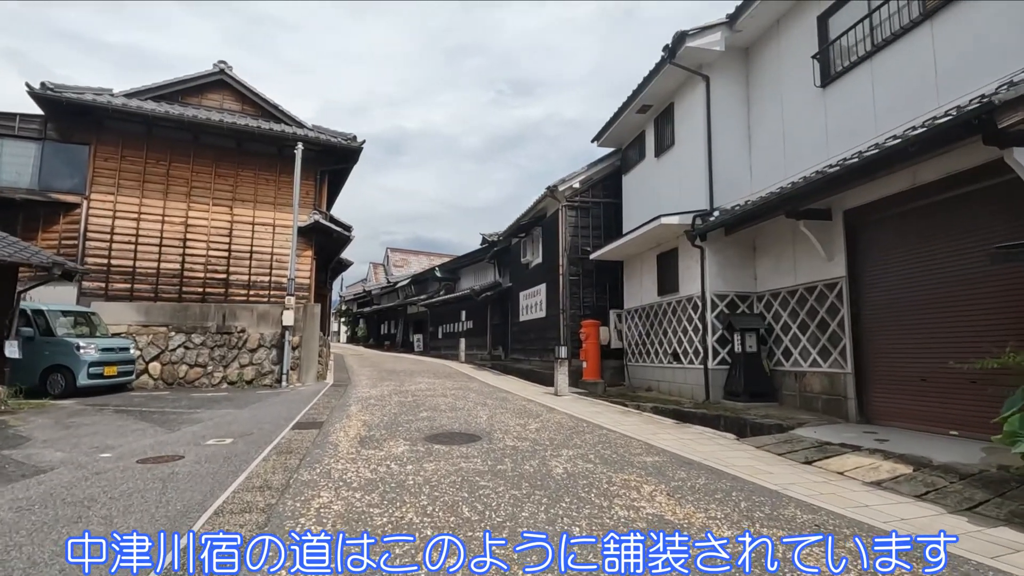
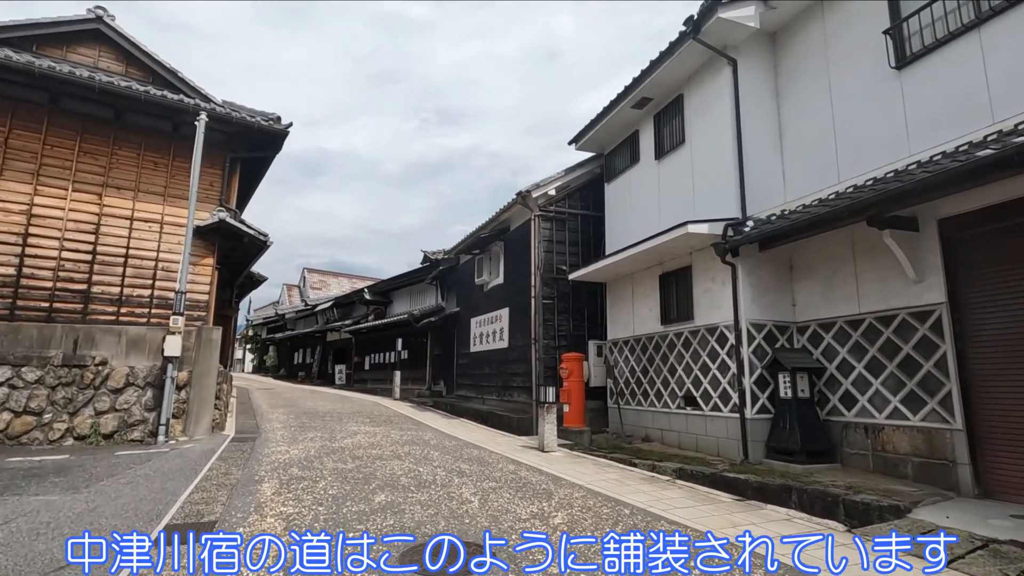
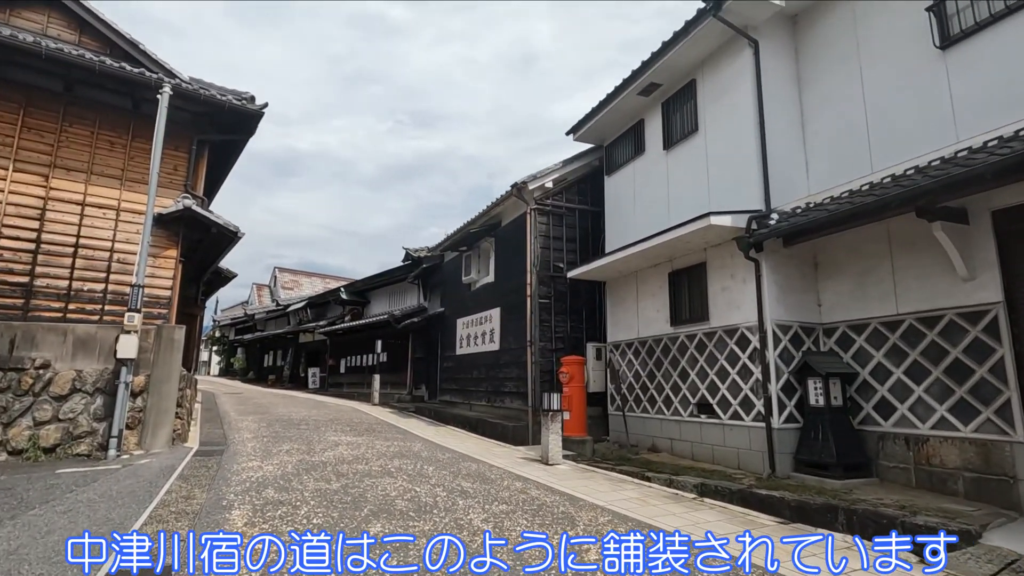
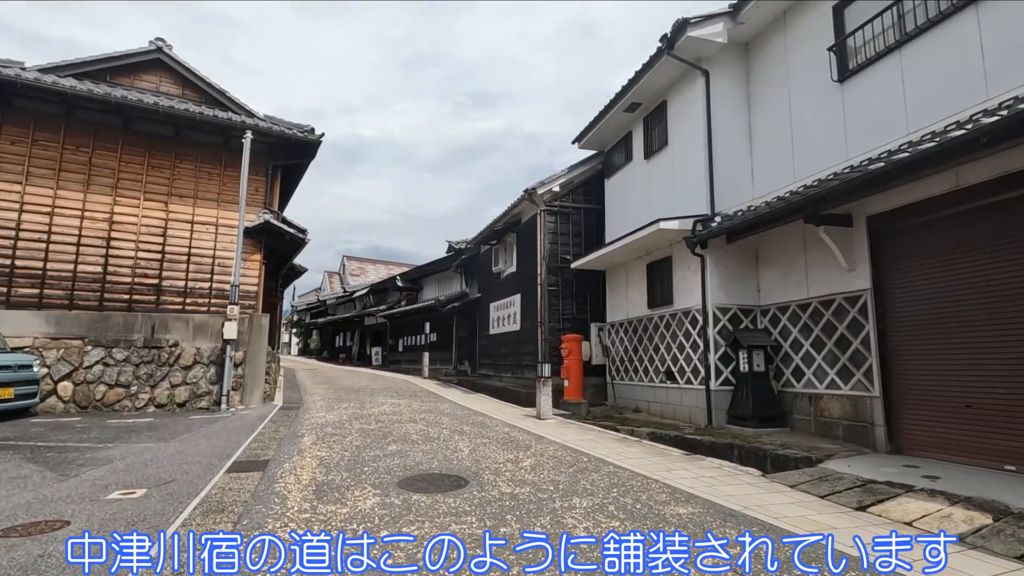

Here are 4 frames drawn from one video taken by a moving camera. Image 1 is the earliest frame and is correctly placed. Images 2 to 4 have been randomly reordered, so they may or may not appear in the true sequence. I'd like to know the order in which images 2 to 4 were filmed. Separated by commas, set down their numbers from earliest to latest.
4, 2, 3
